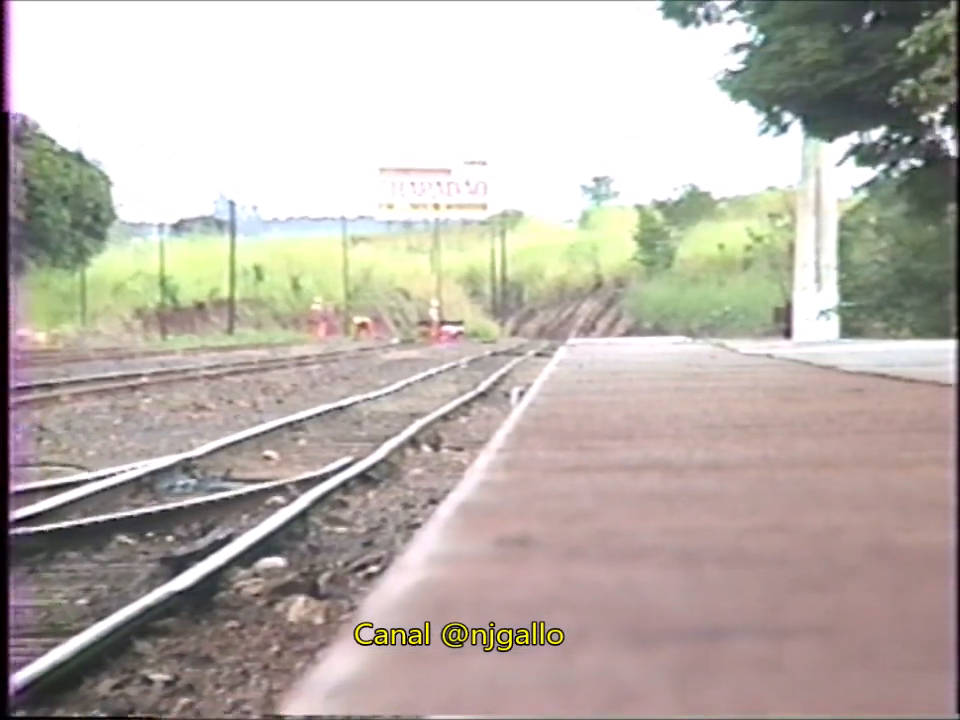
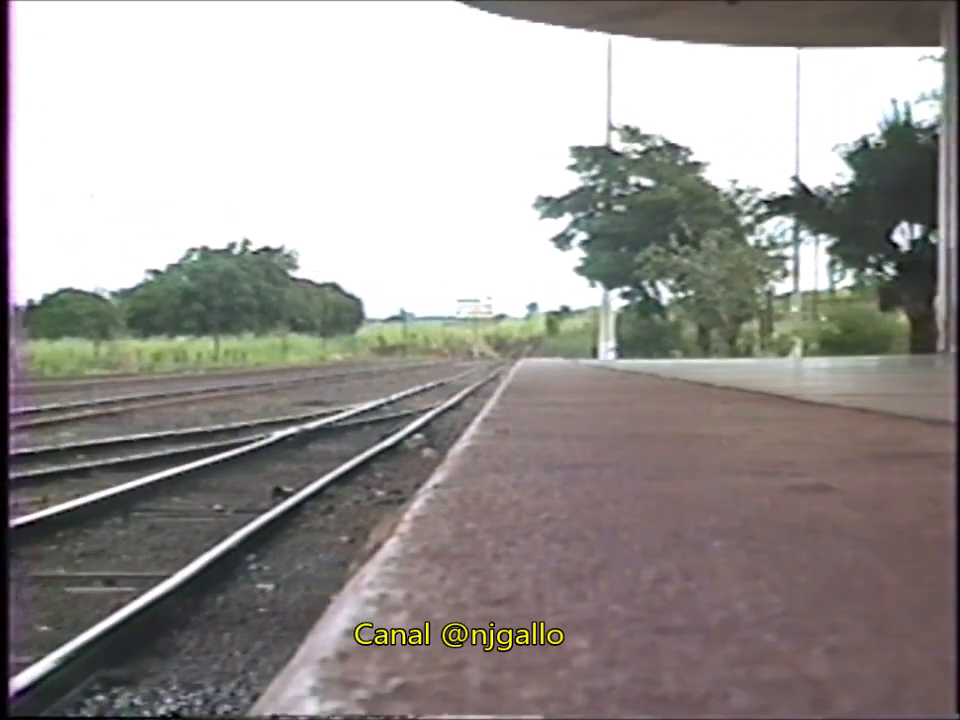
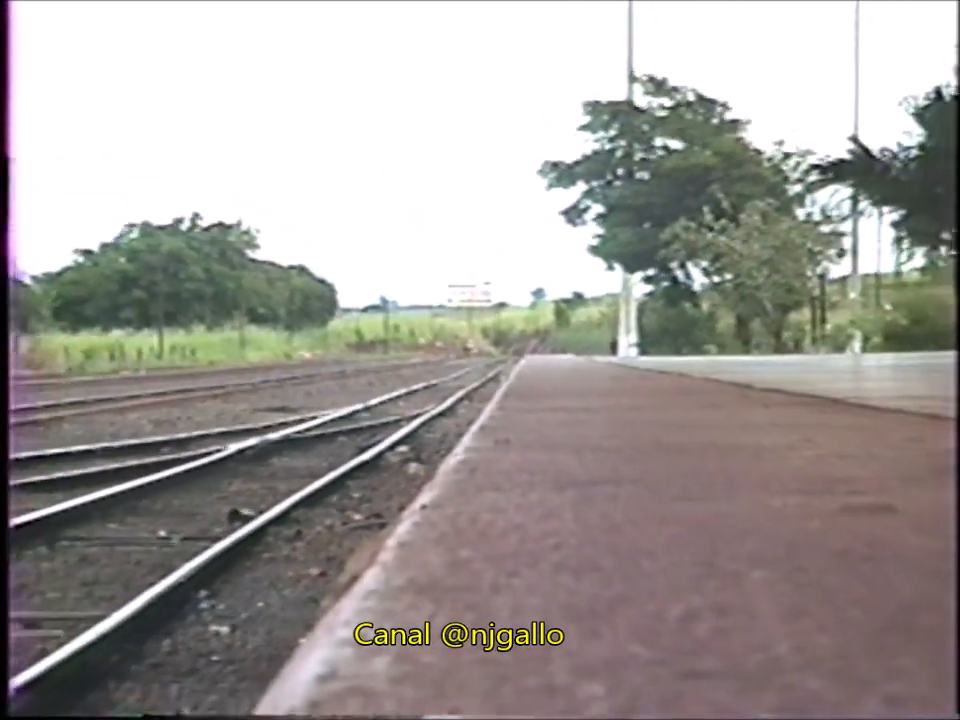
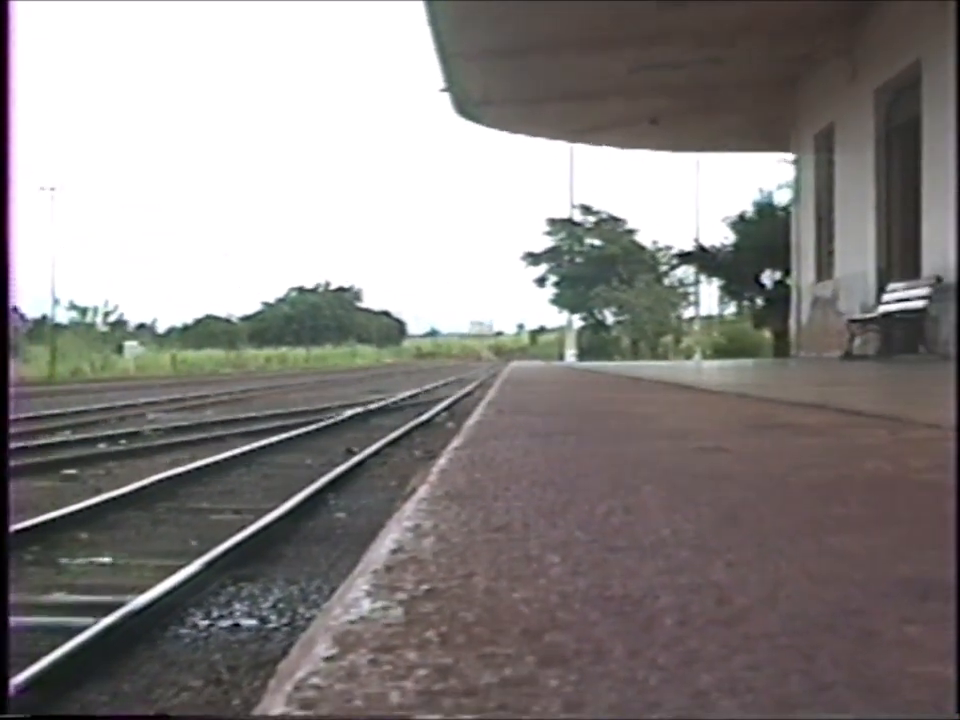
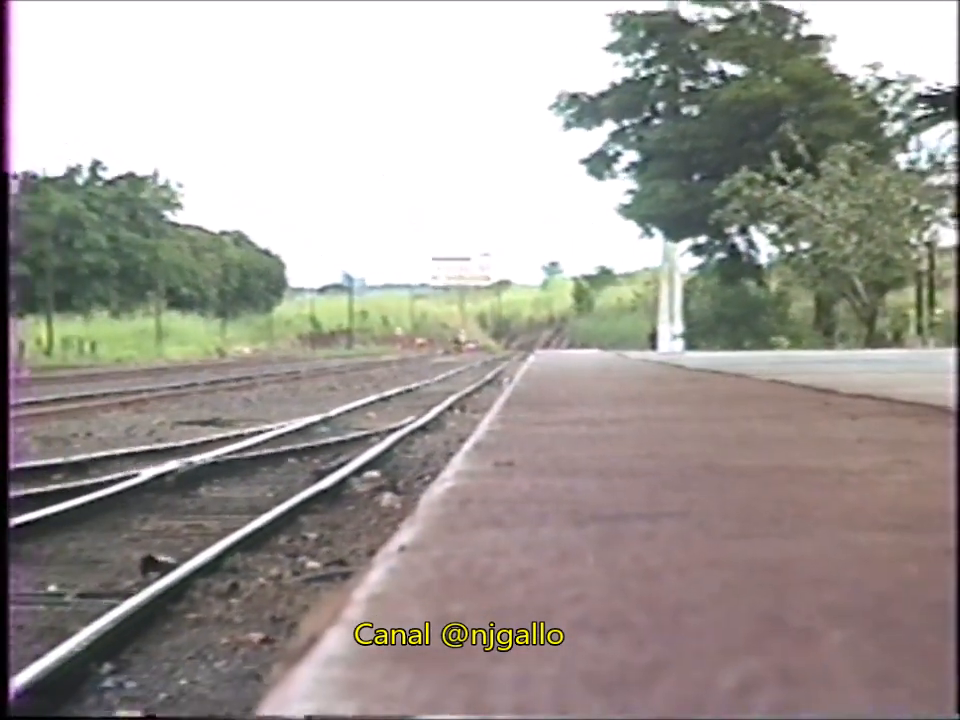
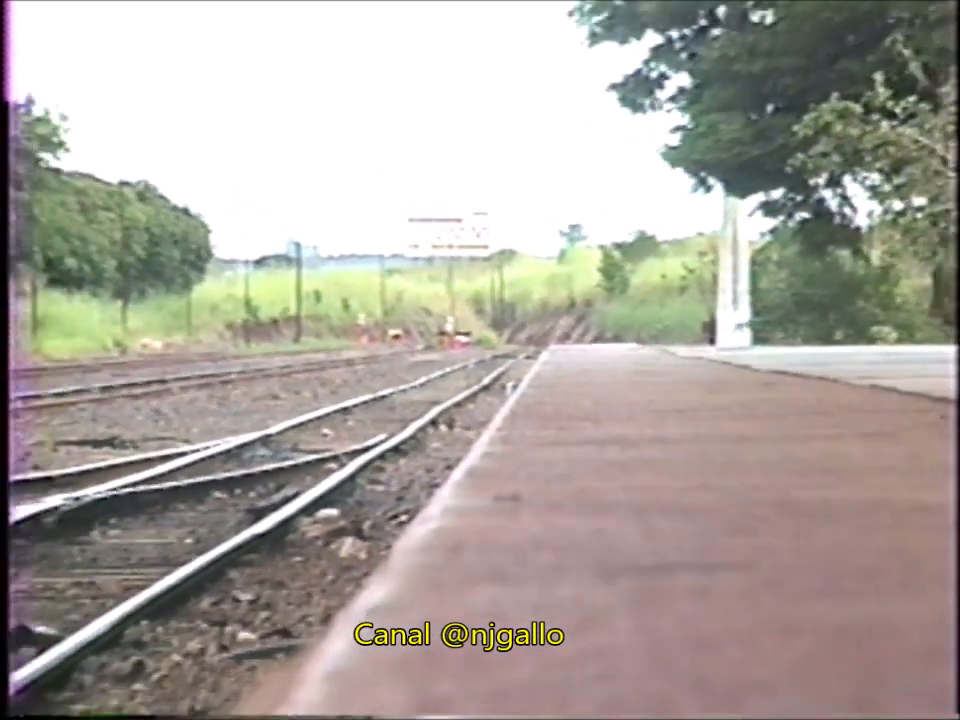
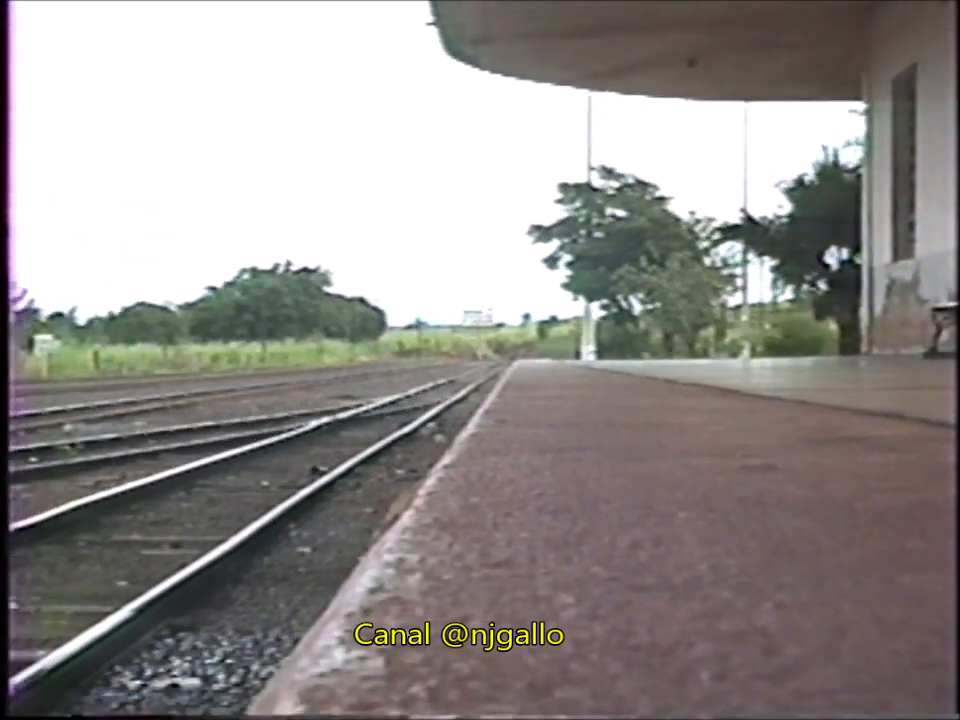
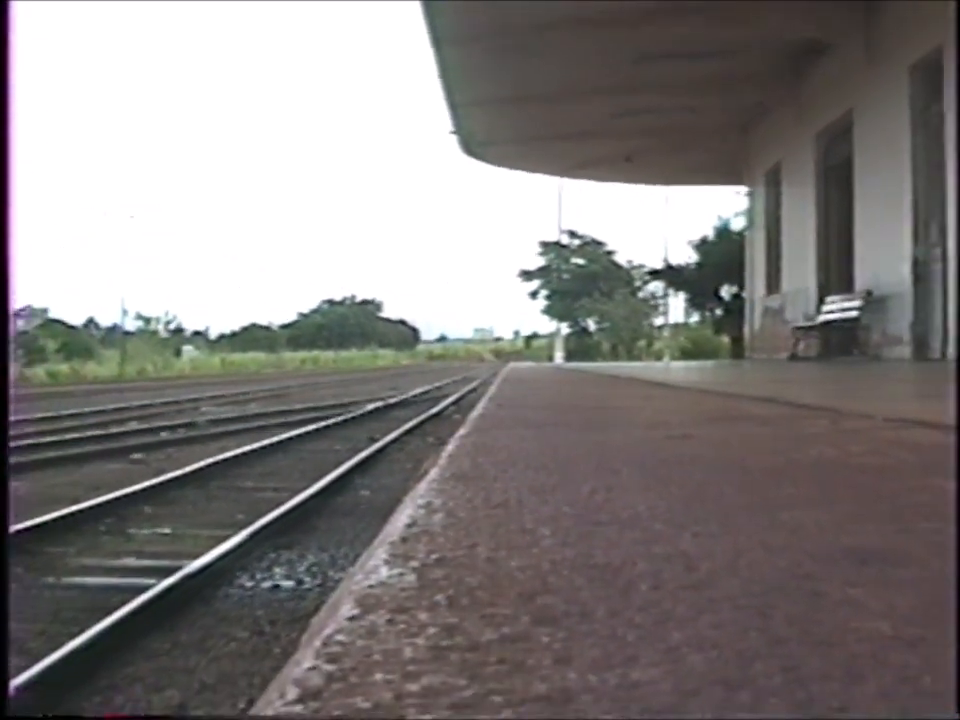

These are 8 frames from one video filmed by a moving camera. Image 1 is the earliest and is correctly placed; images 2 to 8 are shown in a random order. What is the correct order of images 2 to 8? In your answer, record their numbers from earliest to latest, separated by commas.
6, 5, 3, 2, 7, 4, 8
